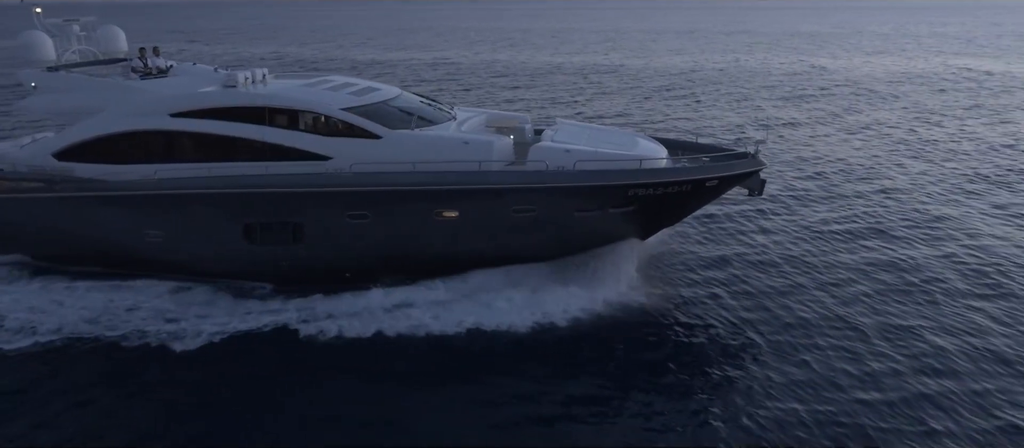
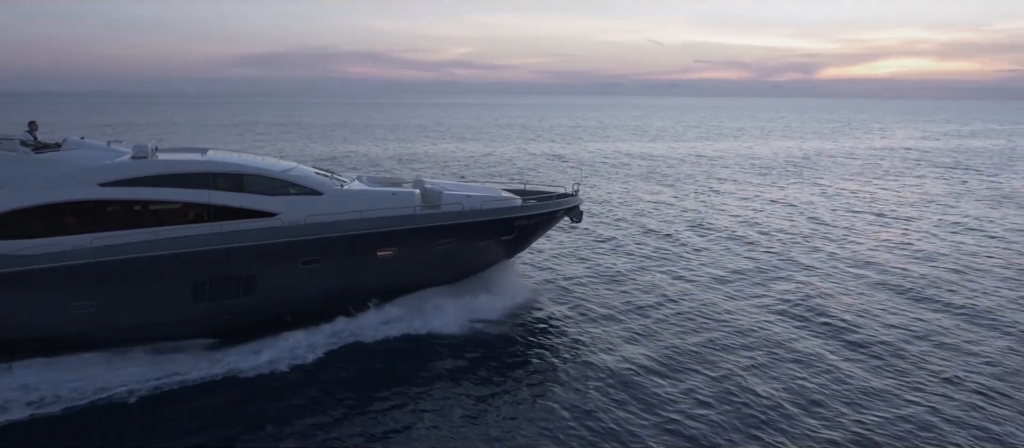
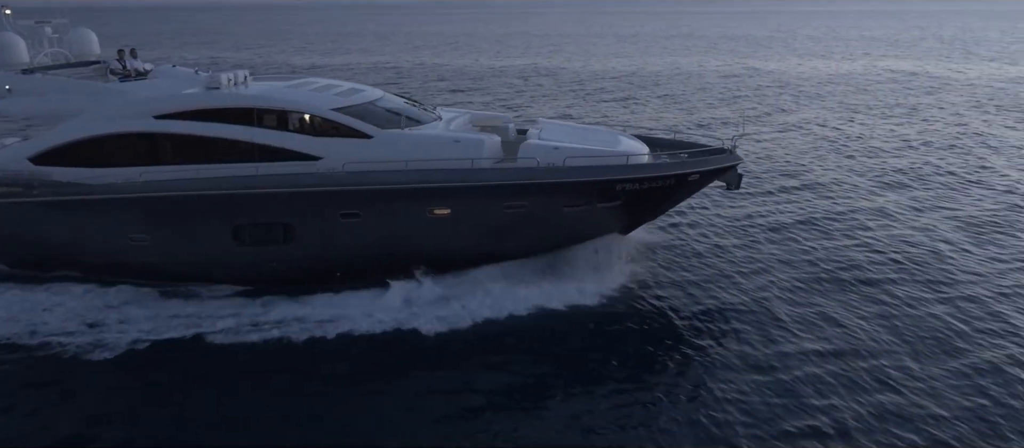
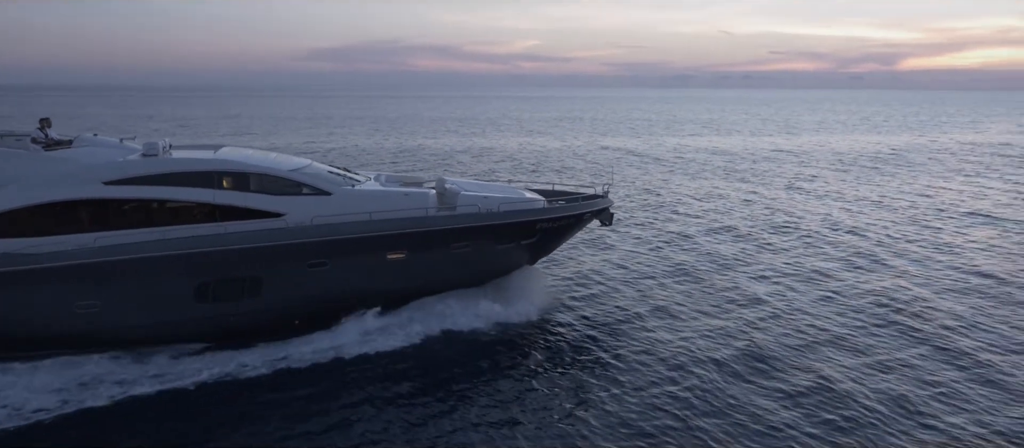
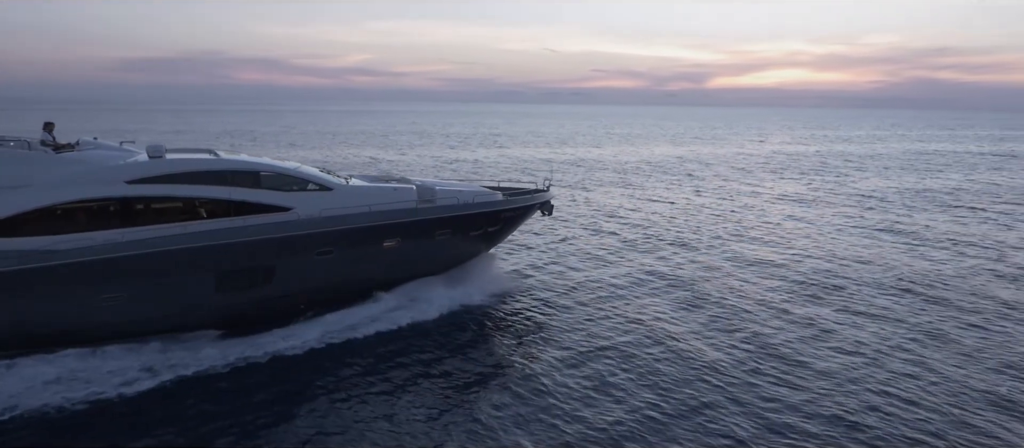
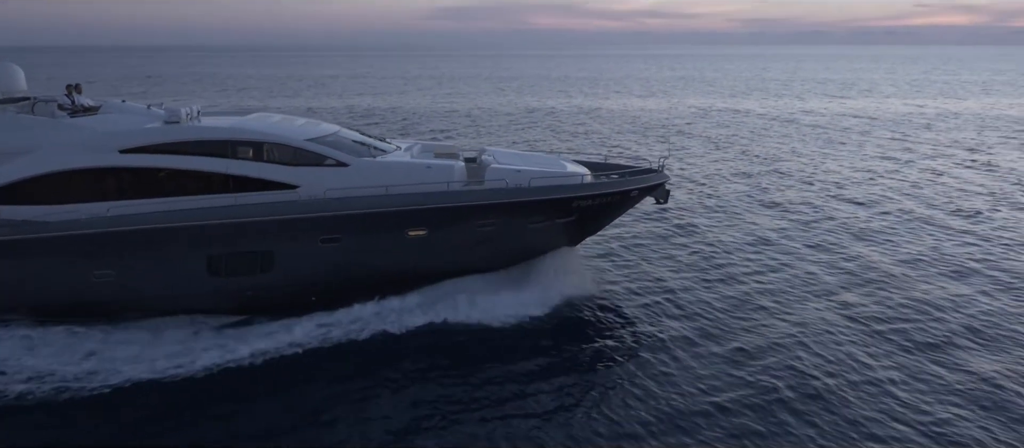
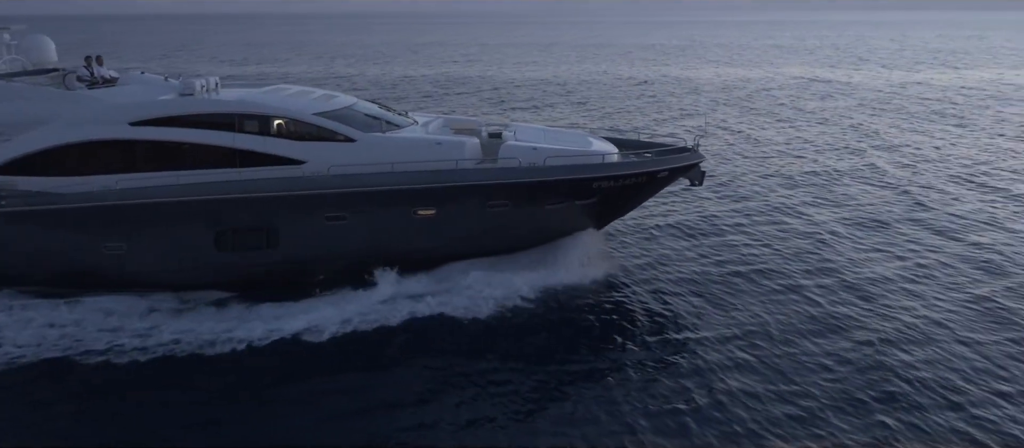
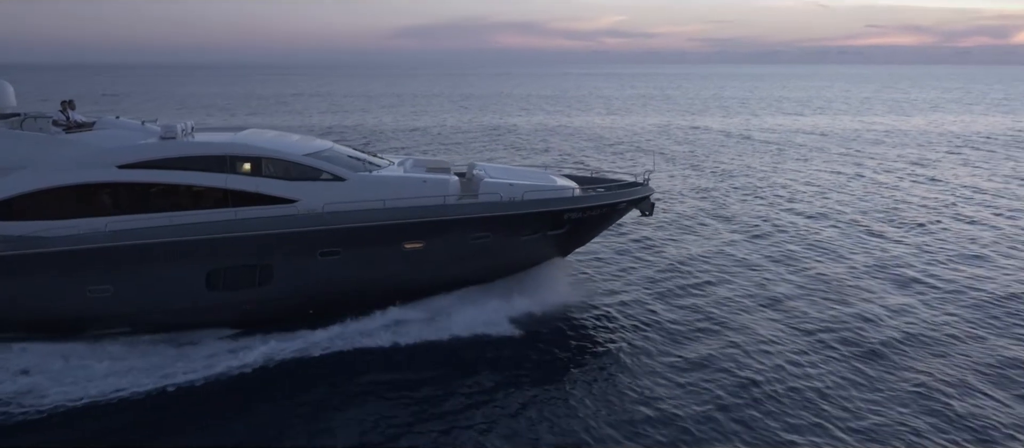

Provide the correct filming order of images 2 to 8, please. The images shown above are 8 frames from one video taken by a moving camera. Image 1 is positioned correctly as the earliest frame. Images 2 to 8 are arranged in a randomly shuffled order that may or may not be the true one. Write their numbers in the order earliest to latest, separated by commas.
3, 7, 6, 8, 4, 2, 5
